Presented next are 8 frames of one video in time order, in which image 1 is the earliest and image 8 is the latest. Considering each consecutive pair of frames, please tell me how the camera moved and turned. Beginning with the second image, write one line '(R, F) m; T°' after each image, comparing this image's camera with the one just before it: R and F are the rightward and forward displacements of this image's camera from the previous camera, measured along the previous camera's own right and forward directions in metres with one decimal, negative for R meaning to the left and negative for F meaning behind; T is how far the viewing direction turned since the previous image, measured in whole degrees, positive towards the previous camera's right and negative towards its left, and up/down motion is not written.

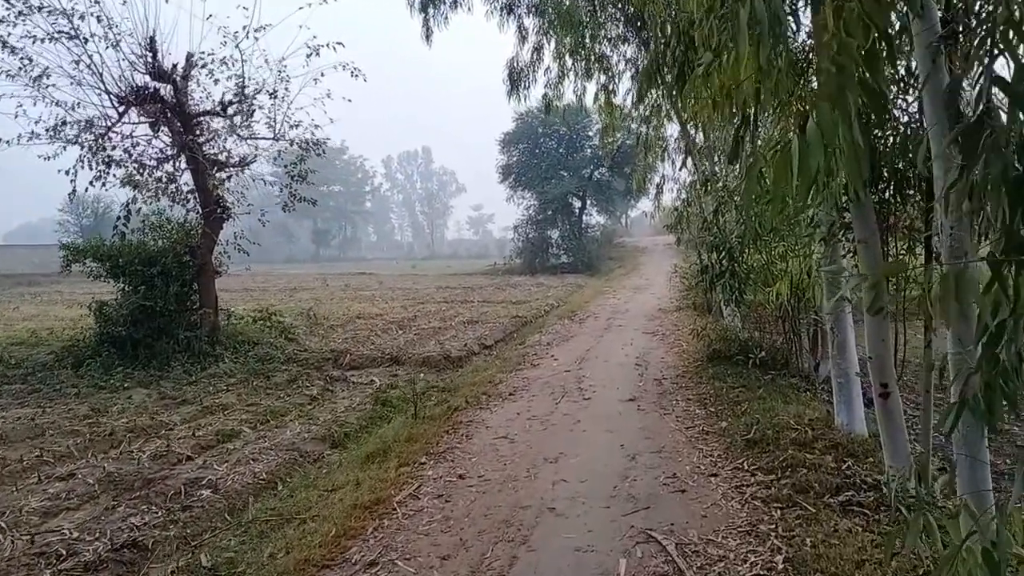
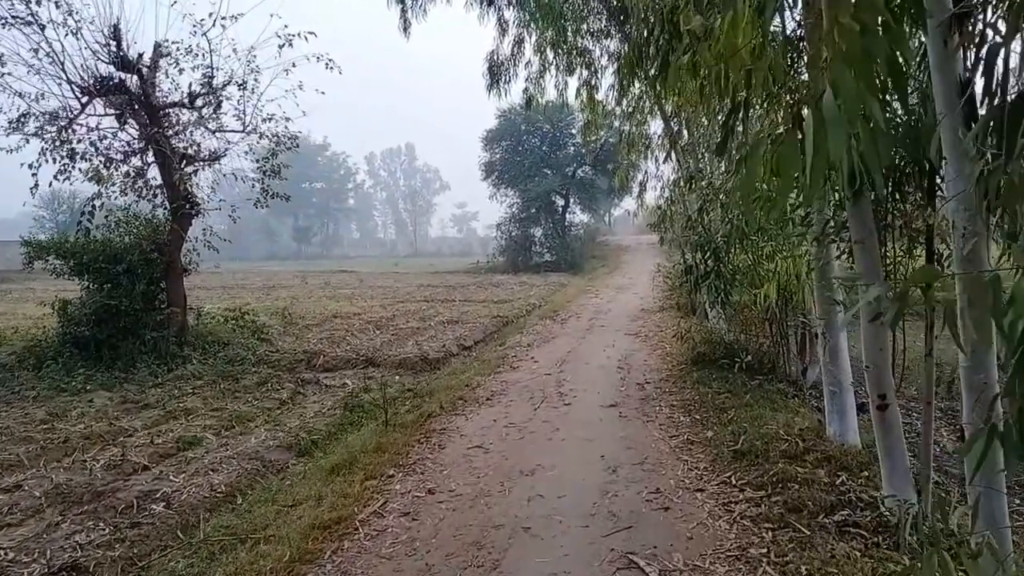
(0.0, +0.2) m; +1°
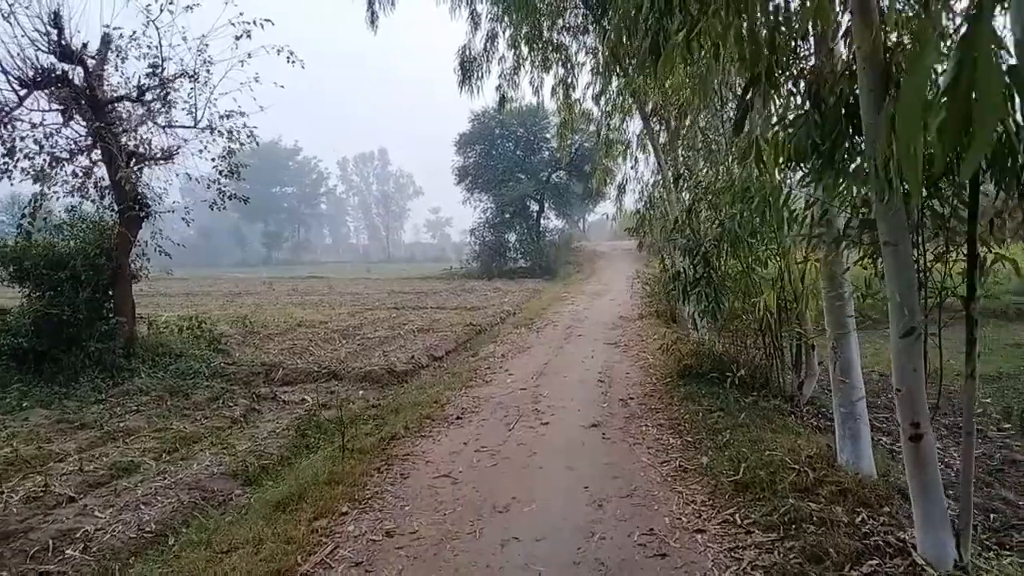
(0.0, +0.4) m; +2°
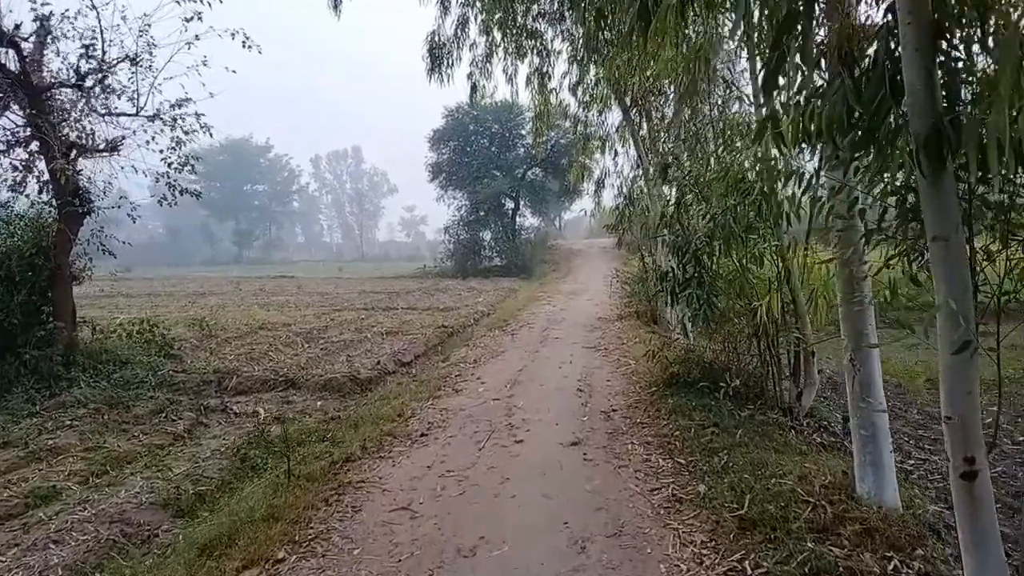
(0.0, +0.4) m; +2°
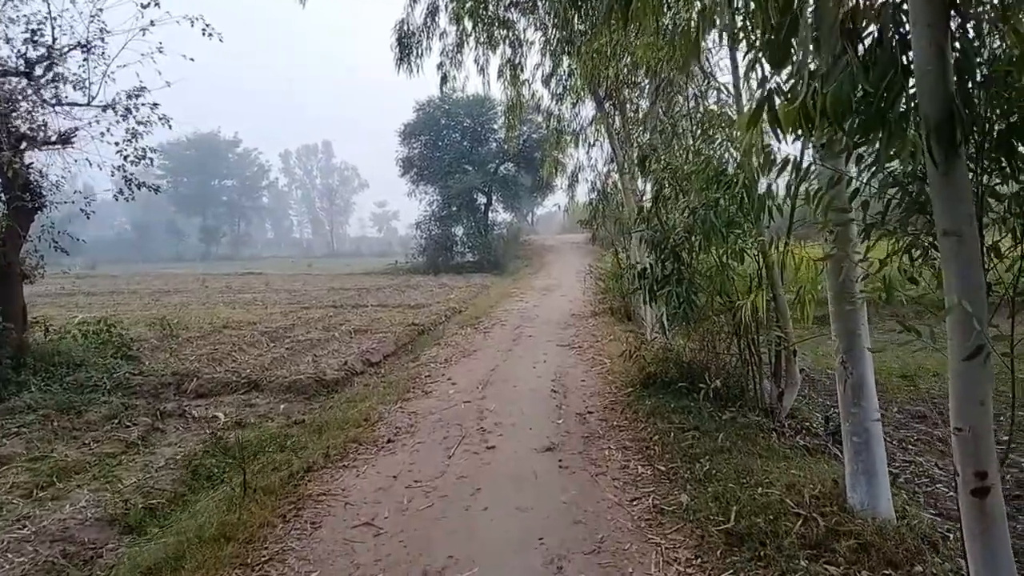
(0.0, +0.2) m; +2°
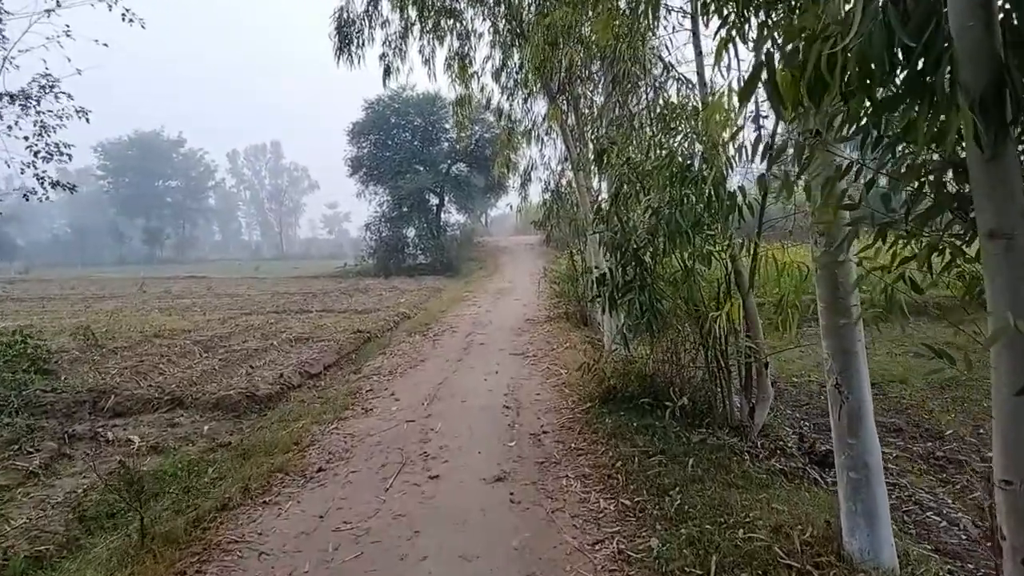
(0.0, +0.4) m; +3°
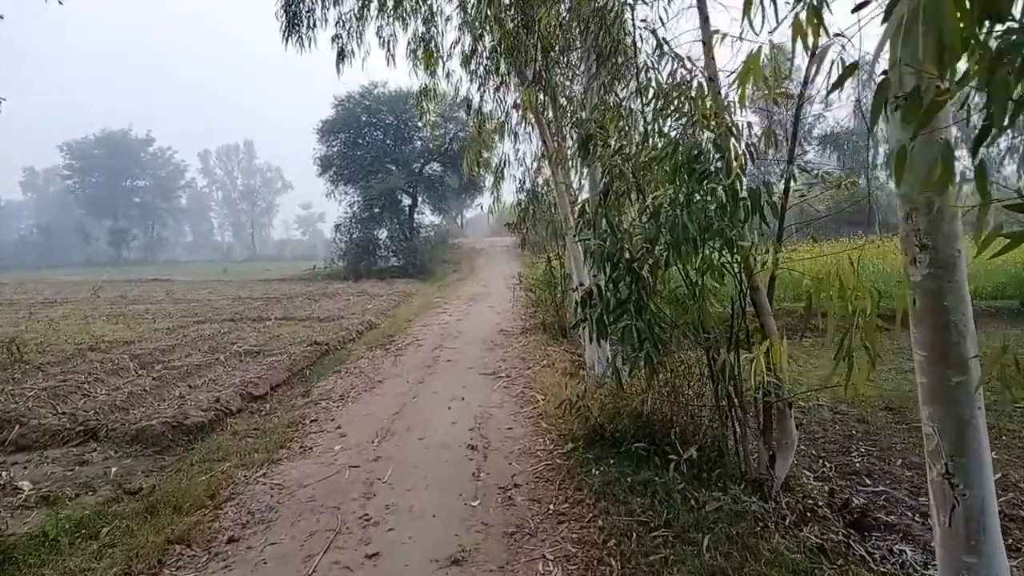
(0.0, +0.7) m; +2°
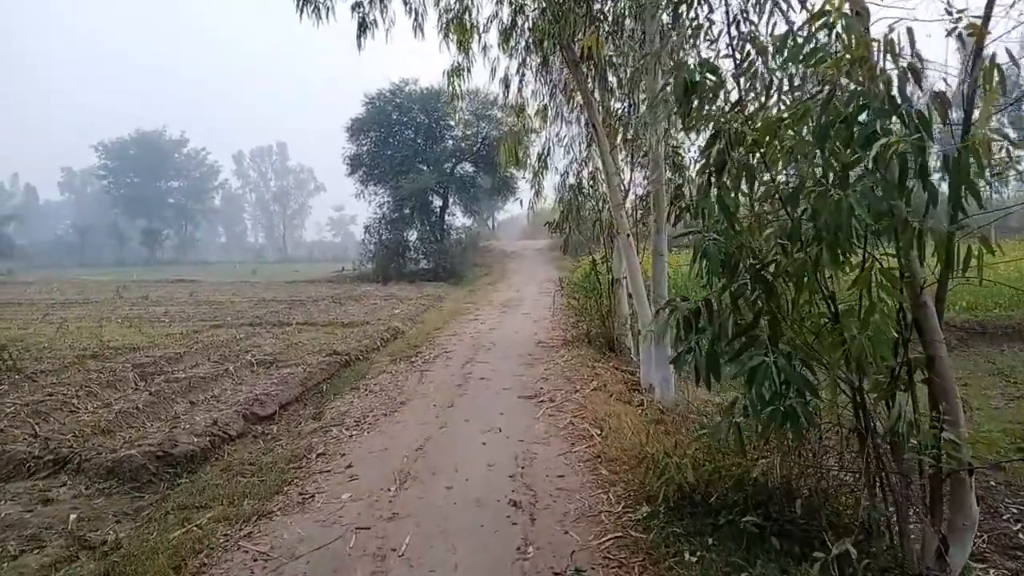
(-0.1, +0.8) m; -2°
